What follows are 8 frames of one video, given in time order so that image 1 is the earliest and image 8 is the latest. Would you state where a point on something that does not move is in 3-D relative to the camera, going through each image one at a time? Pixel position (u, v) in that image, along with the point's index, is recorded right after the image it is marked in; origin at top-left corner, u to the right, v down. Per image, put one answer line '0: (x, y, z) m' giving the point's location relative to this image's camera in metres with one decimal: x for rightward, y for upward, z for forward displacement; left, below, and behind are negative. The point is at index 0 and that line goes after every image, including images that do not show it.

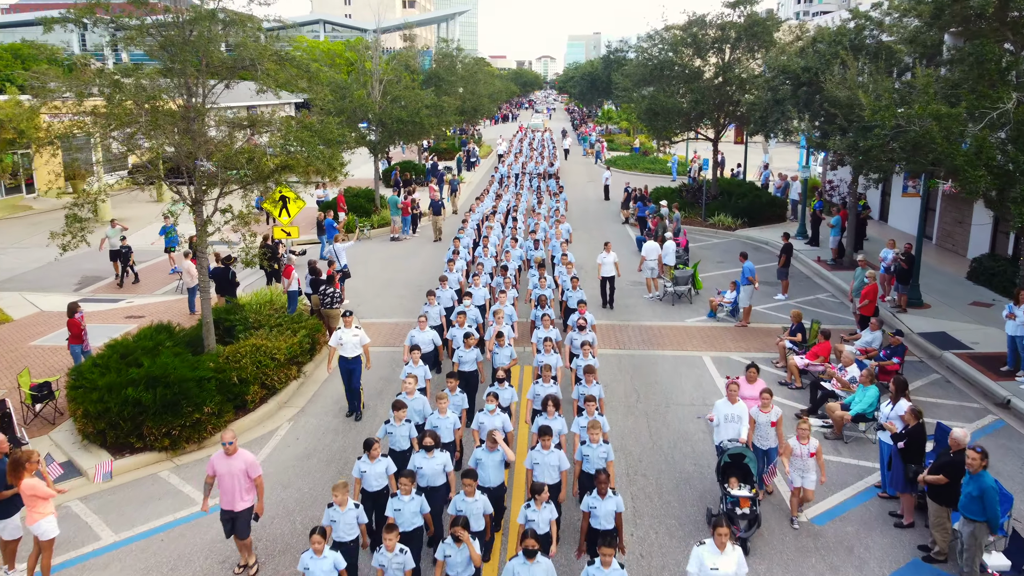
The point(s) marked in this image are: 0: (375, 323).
0: (-2.6, -0.7, +16.2) m
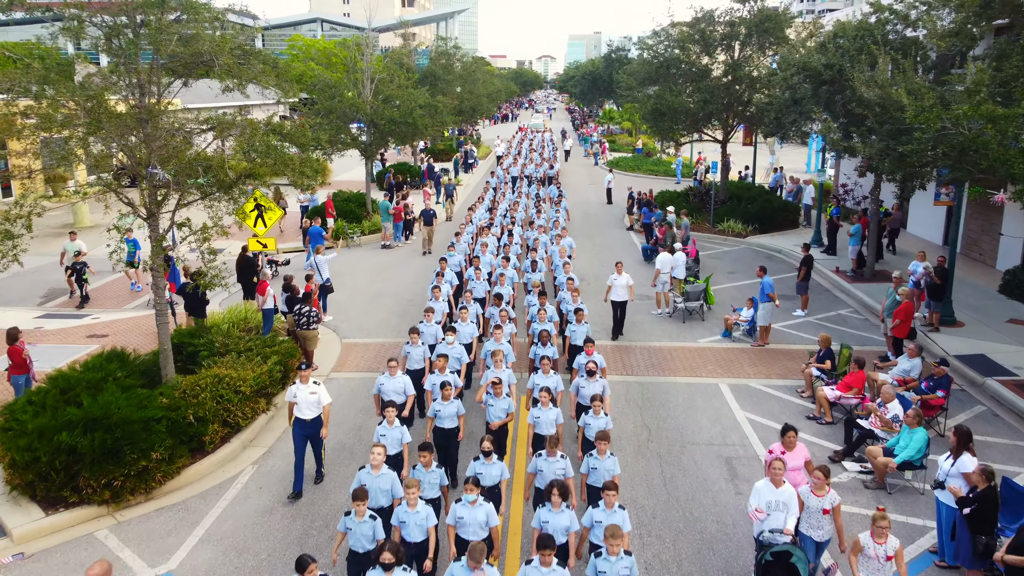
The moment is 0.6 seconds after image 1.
0: (-2.7, -1.0, +14.9) m
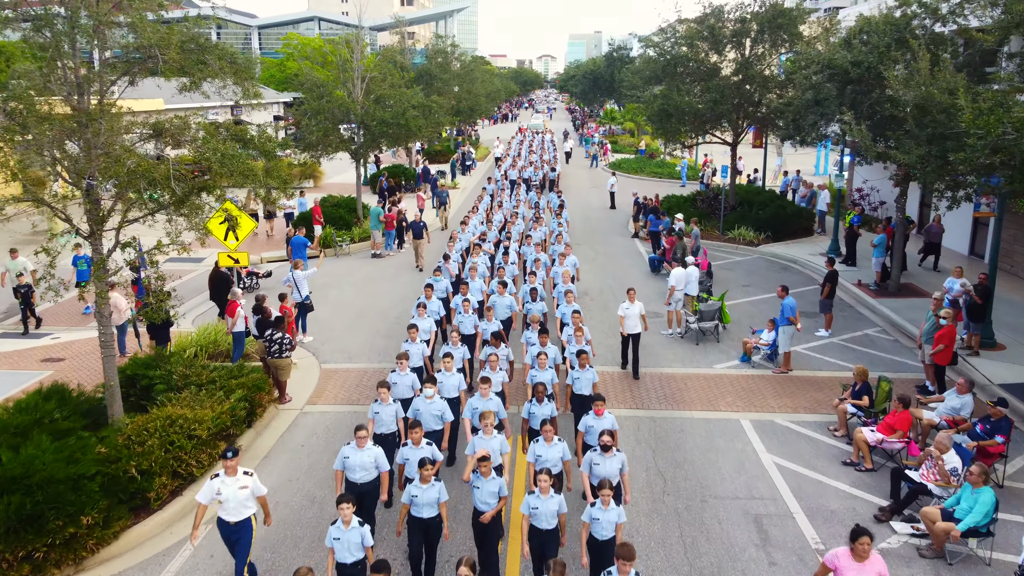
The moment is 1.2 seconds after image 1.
0: (-2.8, -1.3, +13.5) m
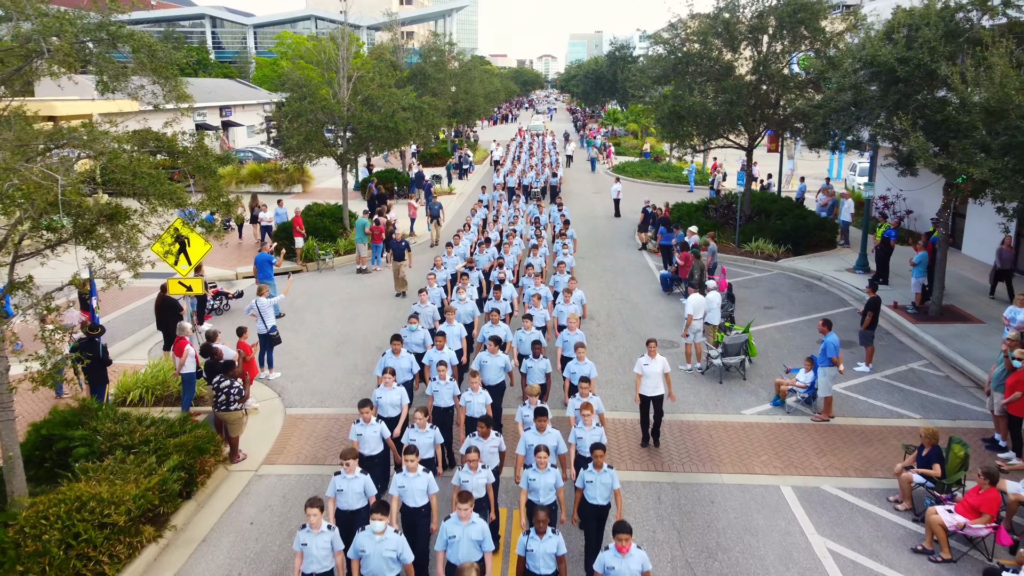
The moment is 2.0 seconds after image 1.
0: (-2.8, -1.8, +11.6) m
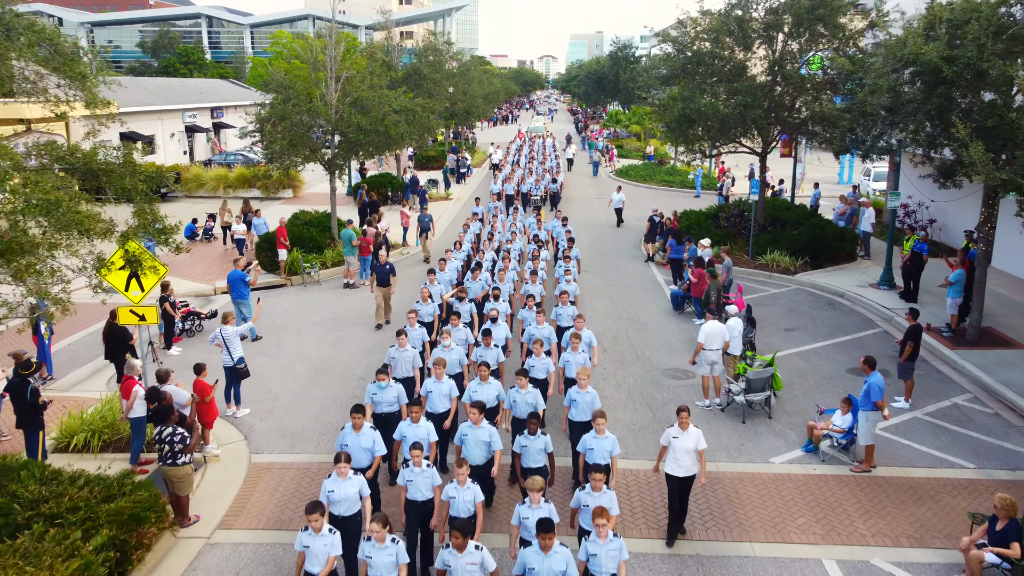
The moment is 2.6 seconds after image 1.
0: (-2.9, -2.1, +10.2) m
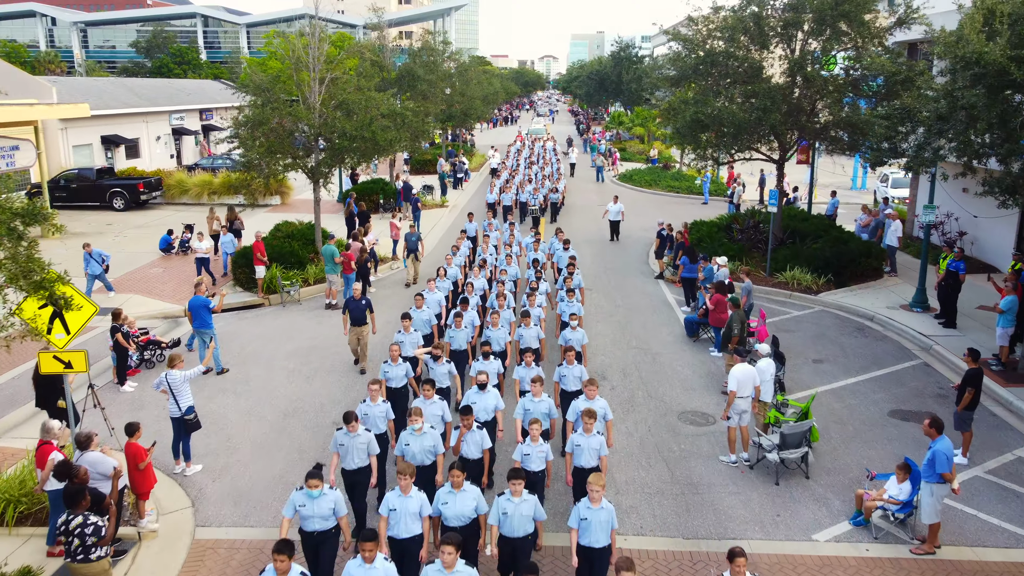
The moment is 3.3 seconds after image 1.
0: (-2.9, -2.6, +8.5) m
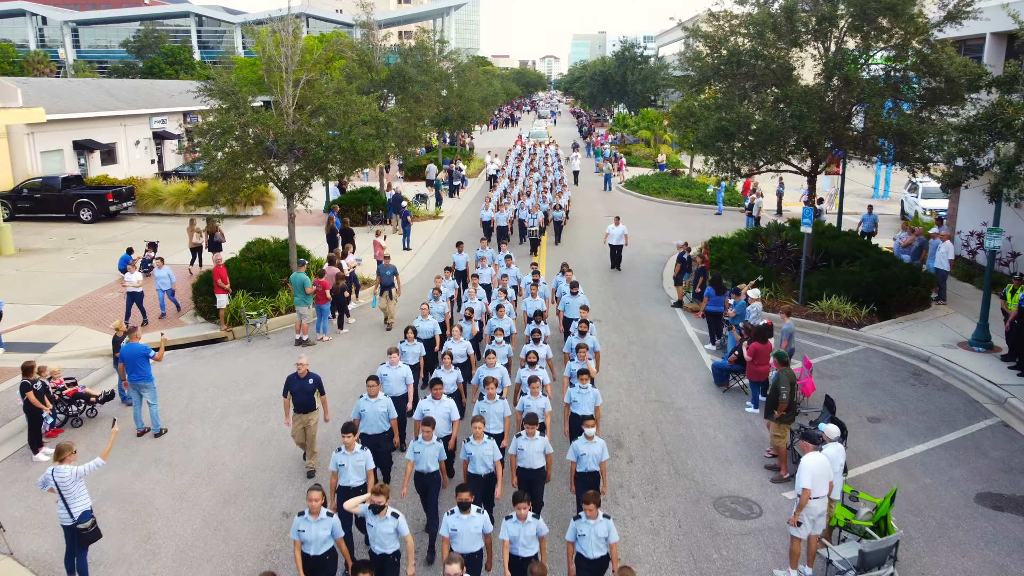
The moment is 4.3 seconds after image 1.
0: (-3.0, -3.2, +6.2) m
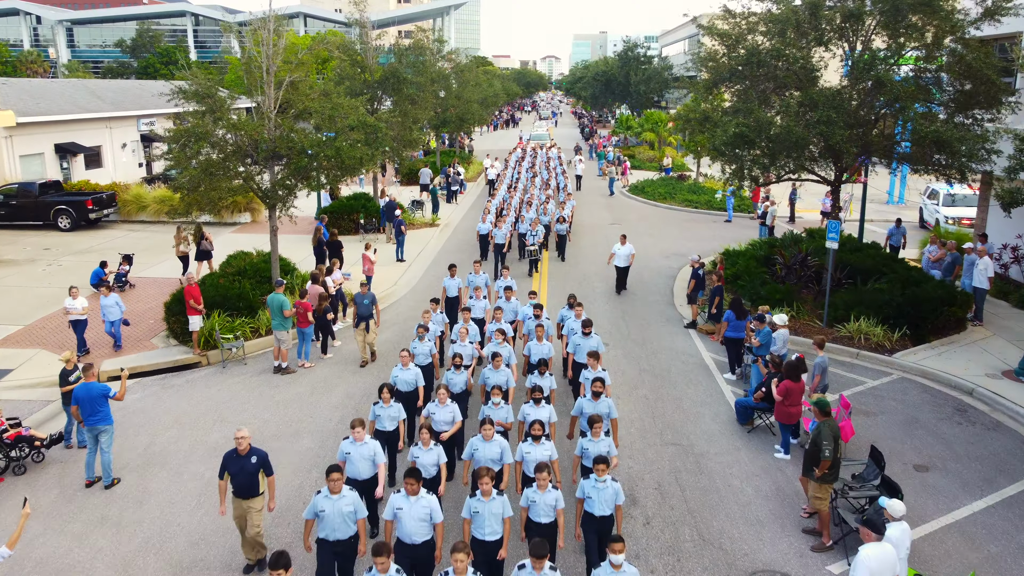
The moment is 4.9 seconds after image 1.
0: (-3.0, -3.6, +4.8) m
